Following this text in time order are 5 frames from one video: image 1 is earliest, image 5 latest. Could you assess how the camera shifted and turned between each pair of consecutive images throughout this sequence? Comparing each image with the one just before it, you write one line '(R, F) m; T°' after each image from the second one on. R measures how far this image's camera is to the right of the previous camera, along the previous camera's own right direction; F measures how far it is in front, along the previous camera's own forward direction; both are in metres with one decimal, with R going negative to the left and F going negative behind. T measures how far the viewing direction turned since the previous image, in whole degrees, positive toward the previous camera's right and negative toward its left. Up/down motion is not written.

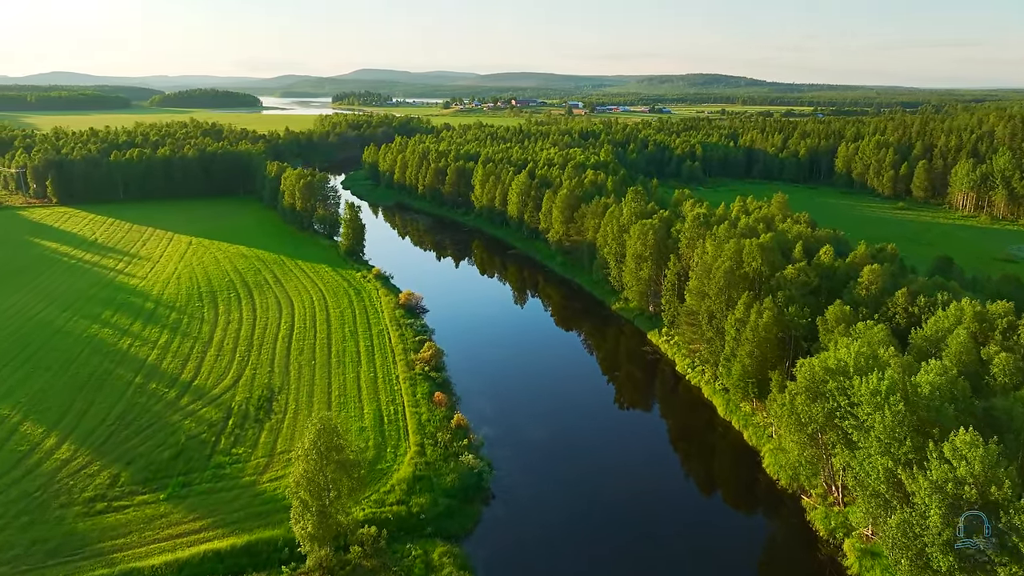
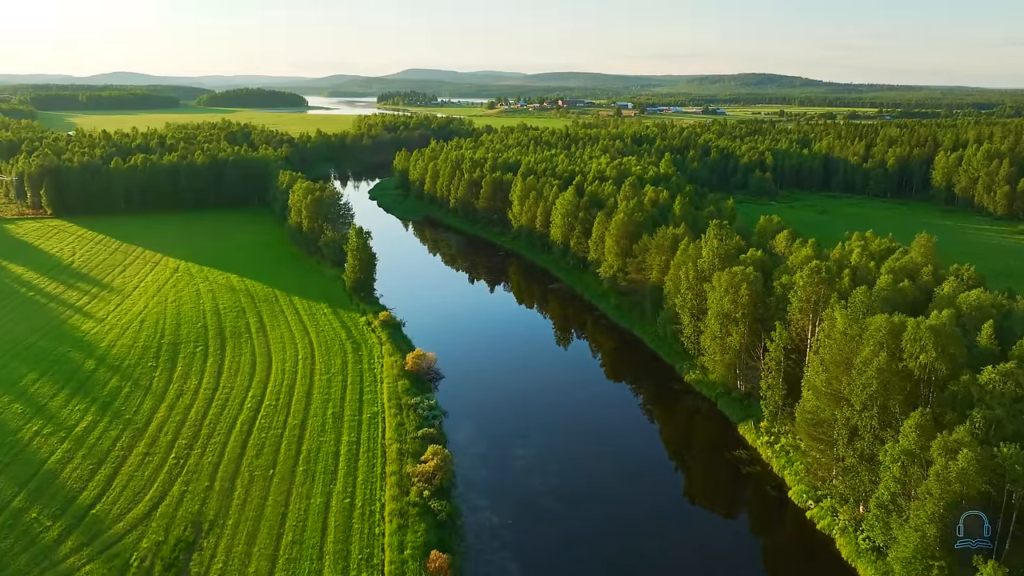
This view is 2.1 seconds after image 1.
(+0.1, +11.5) m; -4°
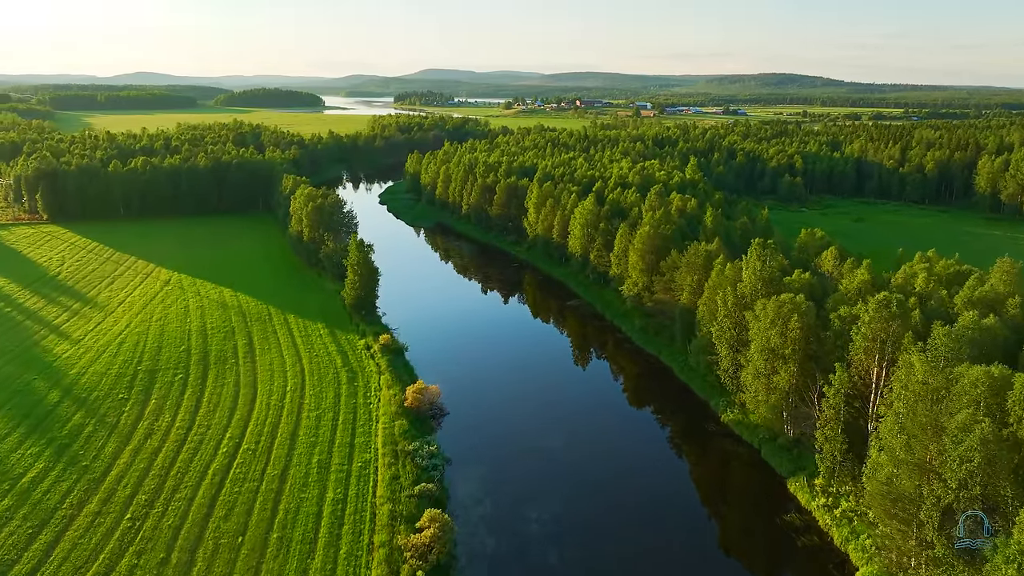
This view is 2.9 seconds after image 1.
(+0.1, +4.3) m; -1°
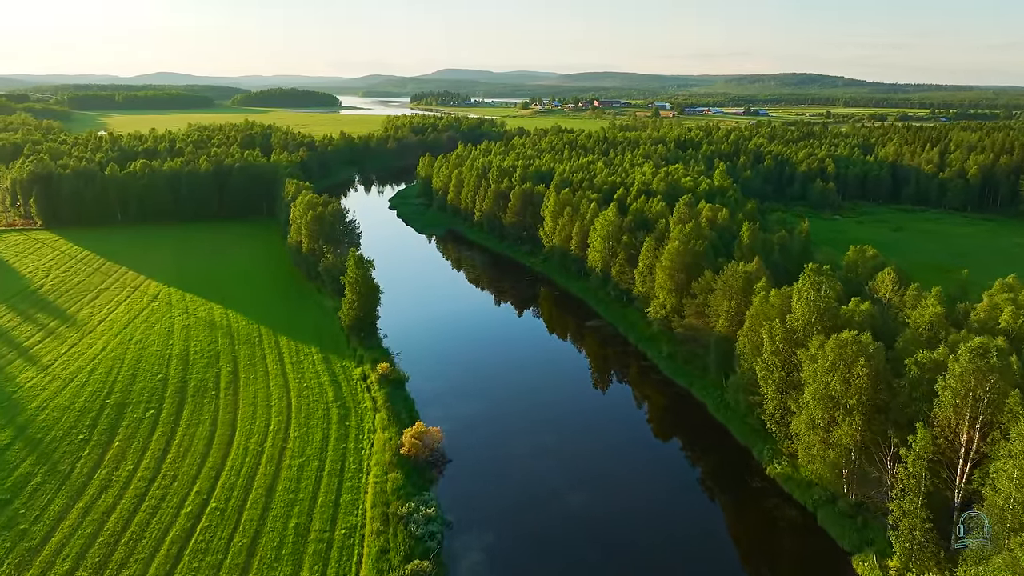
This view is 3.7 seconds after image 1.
(+0.1, +4.3) m; -1°
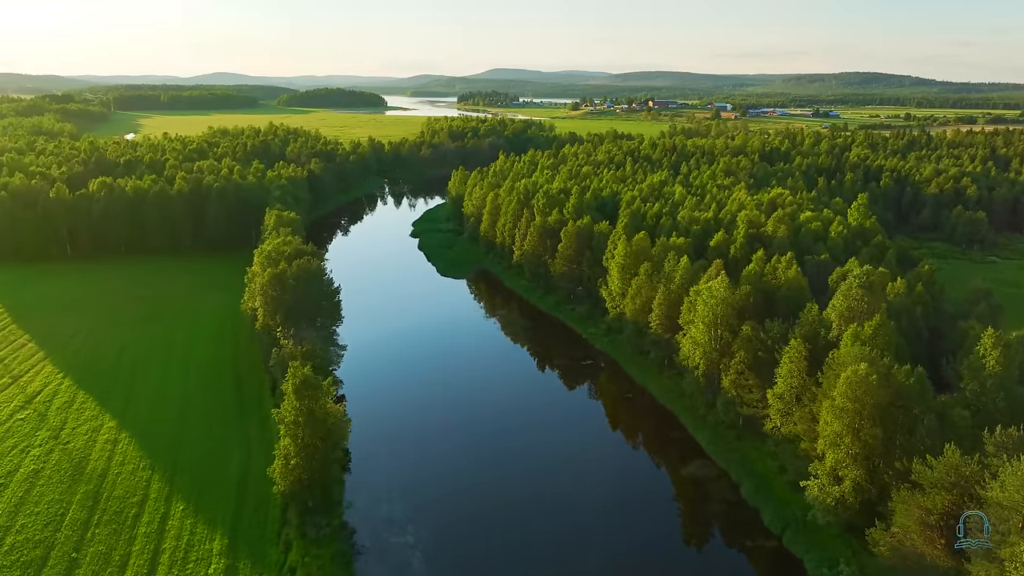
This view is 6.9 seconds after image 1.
(-0.3, +17.7) m; -4°
